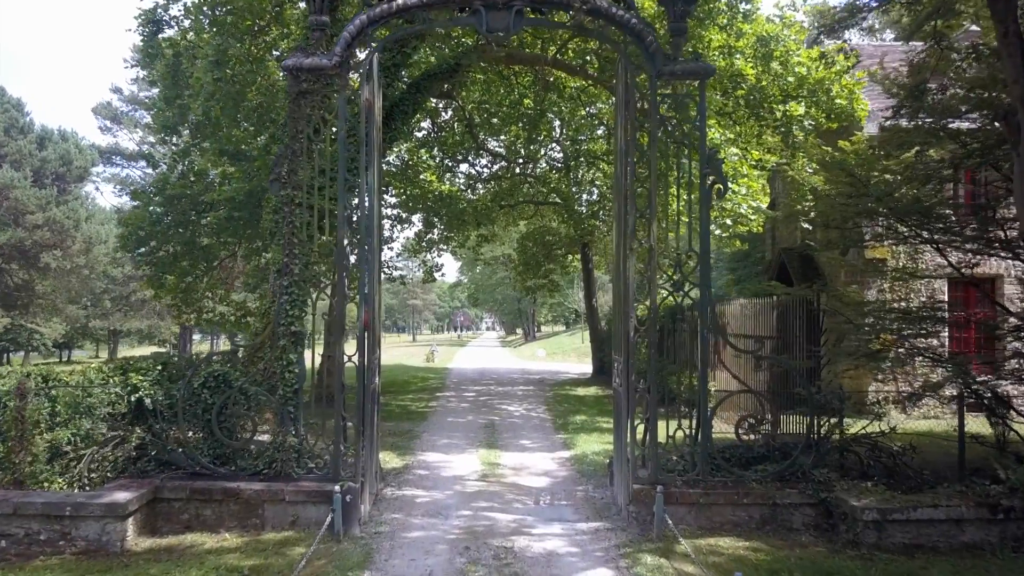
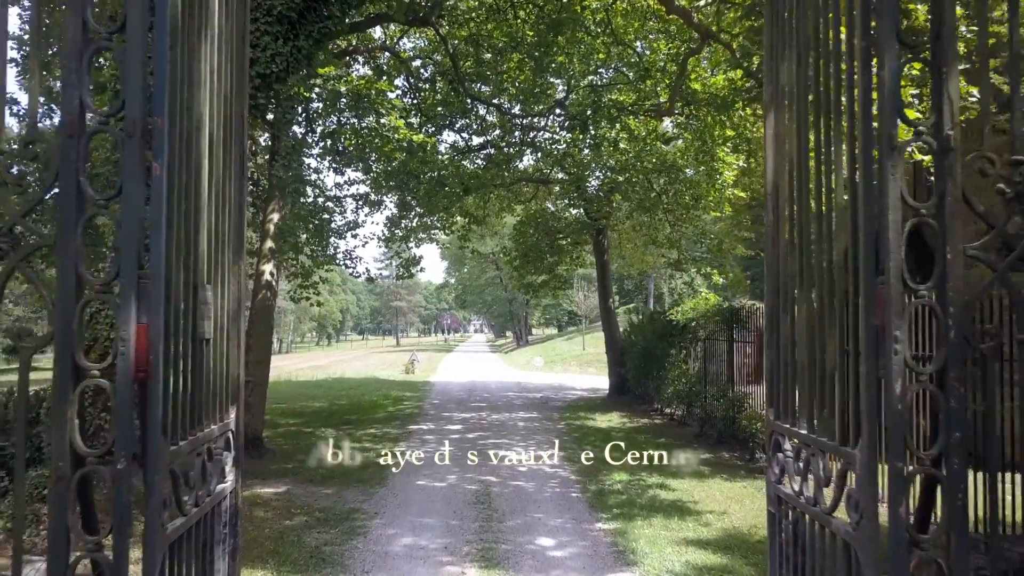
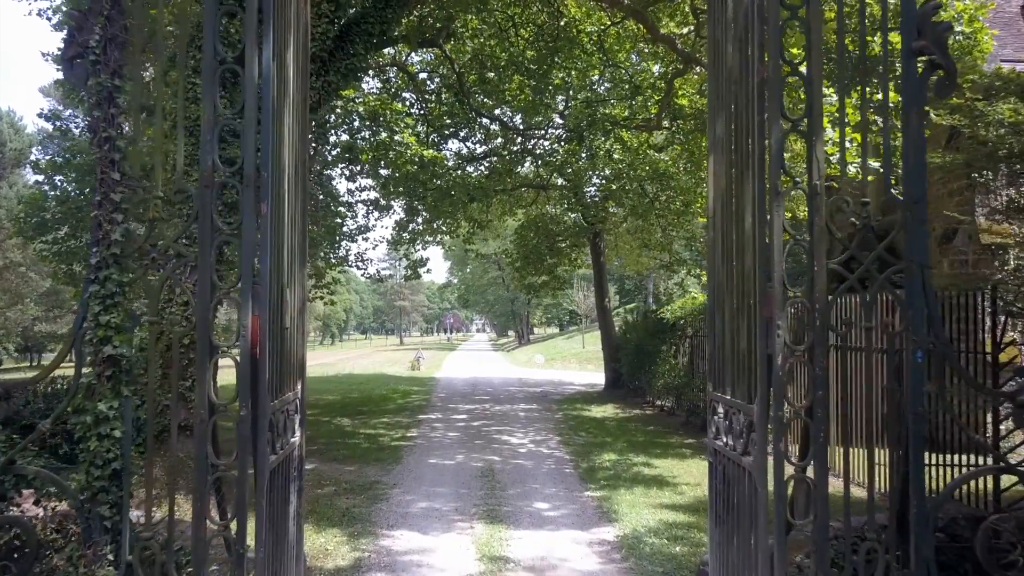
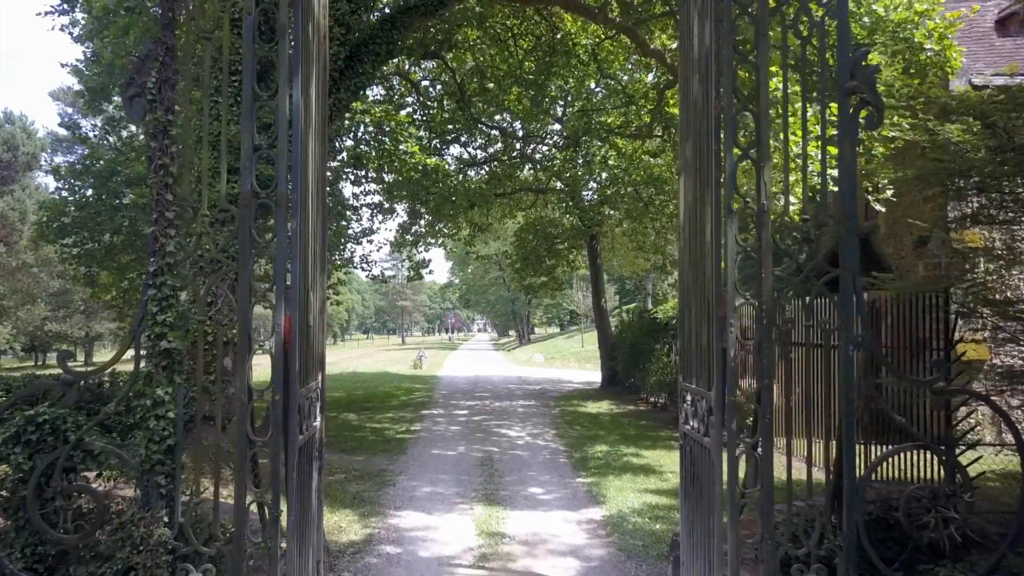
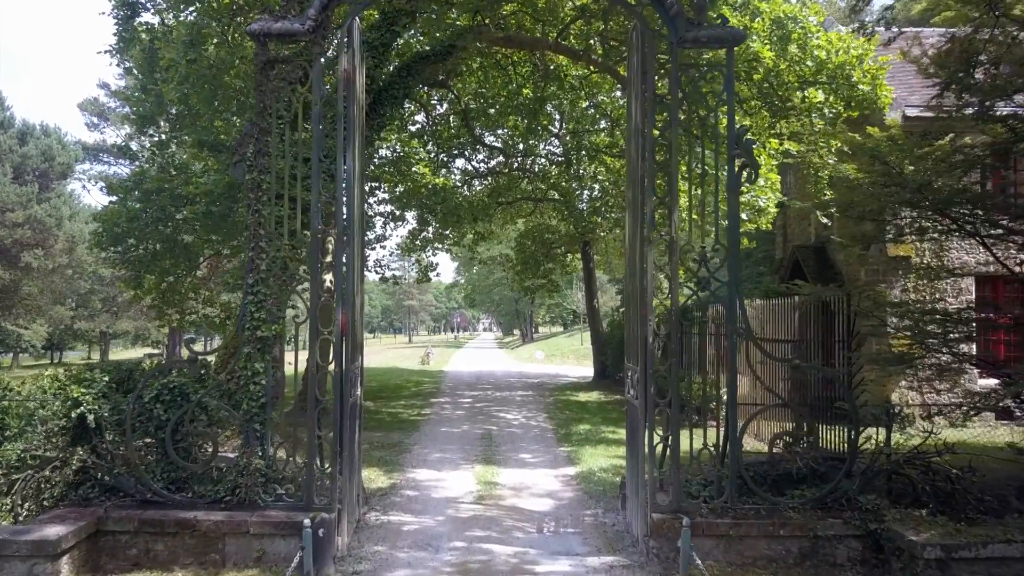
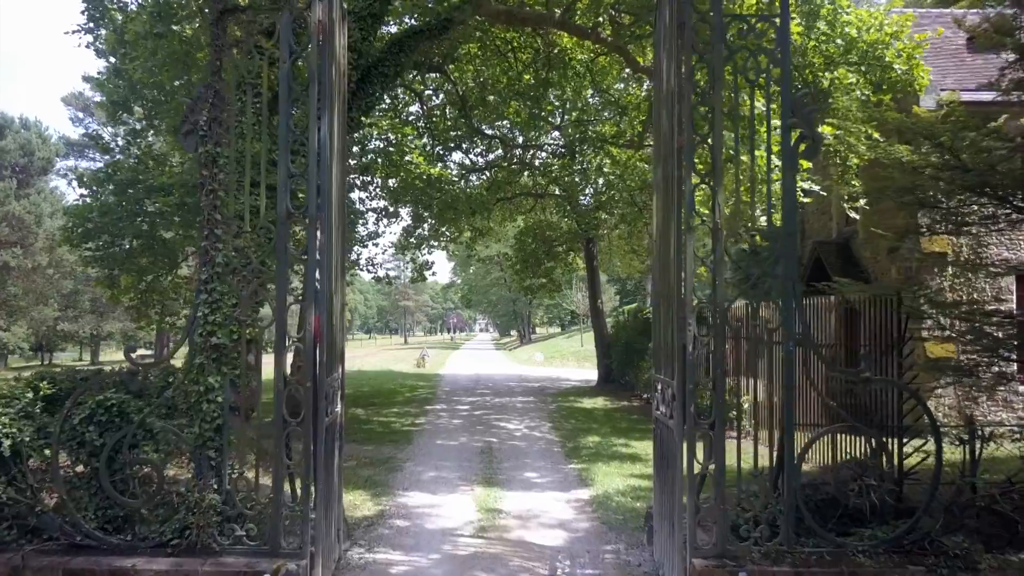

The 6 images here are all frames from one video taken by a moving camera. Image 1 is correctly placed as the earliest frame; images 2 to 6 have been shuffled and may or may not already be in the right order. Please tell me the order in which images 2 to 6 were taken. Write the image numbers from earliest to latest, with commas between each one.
5, 6, 4, 3, 2
